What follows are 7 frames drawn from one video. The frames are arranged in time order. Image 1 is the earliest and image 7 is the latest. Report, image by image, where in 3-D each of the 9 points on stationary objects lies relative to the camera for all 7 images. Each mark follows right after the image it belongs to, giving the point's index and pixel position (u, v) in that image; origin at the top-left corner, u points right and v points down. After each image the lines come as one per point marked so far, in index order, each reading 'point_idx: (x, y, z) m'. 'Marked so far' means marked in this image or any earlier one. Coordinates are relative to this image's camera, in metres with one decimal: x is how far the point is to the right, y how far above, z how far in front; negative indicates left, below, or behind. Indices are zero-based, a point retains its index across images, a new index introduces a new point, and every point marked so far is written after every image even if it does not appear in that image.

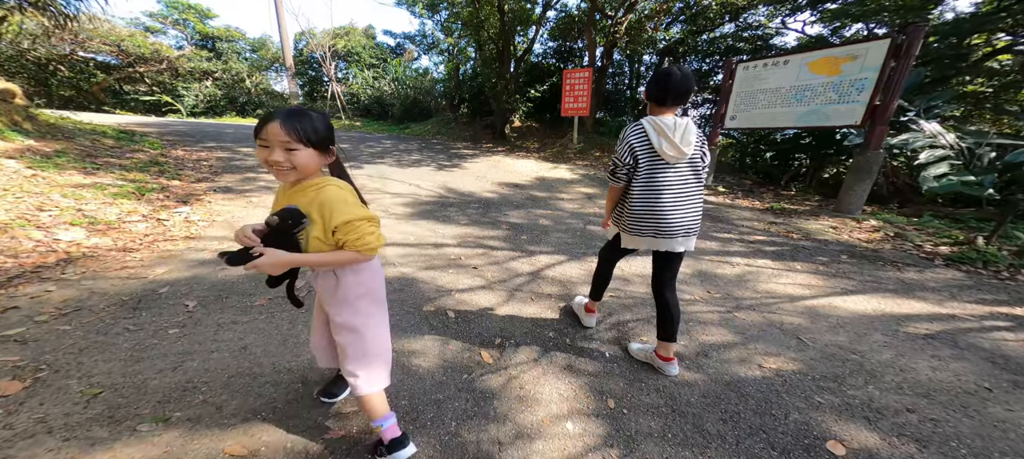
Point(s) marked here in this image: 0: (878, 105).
0: (+4.2, +1.5, +4.8) m
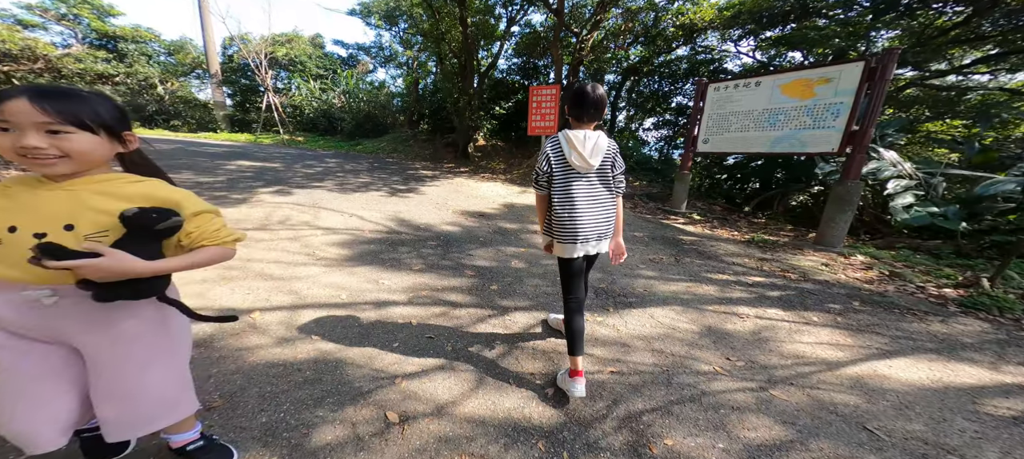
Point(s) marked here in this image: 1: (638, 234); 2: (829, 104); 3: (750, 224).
0: (+3.8, +1.1, +4.5) m
1: (+1.4, -0.1, +4.6) m
2: (+3.6, +1.5, +4.7) m
3: (+3.6, +0.1, +5.9) m
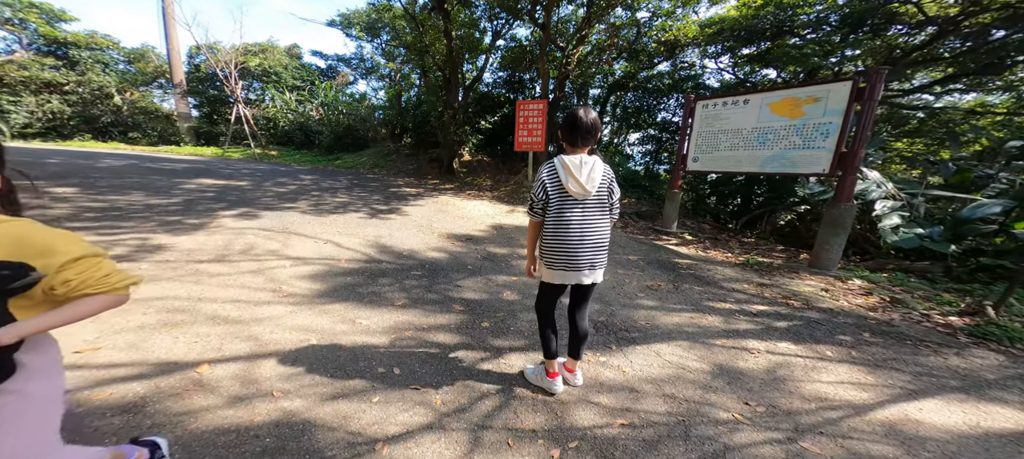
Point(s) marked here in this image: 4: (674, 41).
0: (+3.7, +0.9, +4.5) m
1: (+1.3, -0.3, +4.4) m
2: (+3.5, +1.3, +4.7) m
3: (+3.4, -0.2, +5.8) m
4: (+3.7, +4.5, +9.1) m
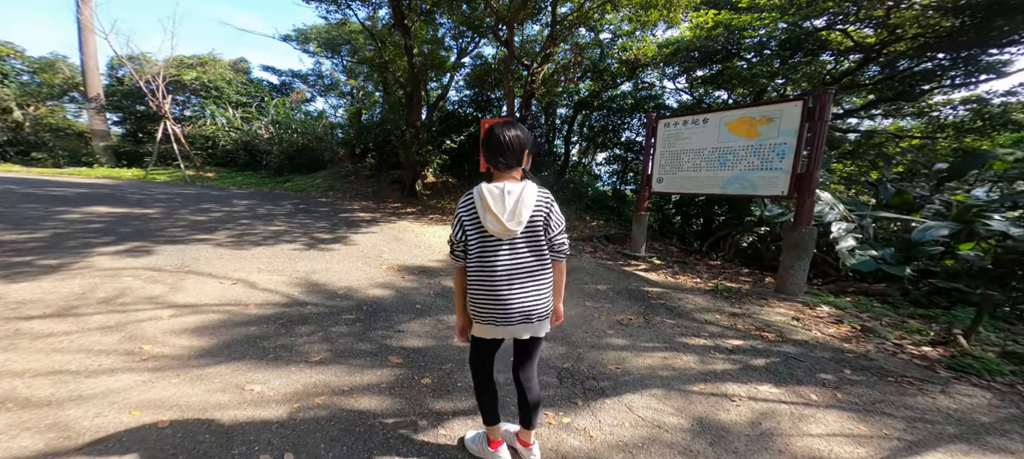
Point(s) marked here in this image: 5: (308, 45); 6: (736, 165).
0: (+3.2, +0.6, +4.4) m
1: (+0.9, -0.6, +4.1) m
2: (+3.0, +1.0, +4.6) m
3: (+2.9, -0.5, +5.6) m
4: (+2.9, +4.0, +9.2) m
5: (-6.2, +5.6, +11.9) m
6: (+2.8, +0.8, +4.9) m
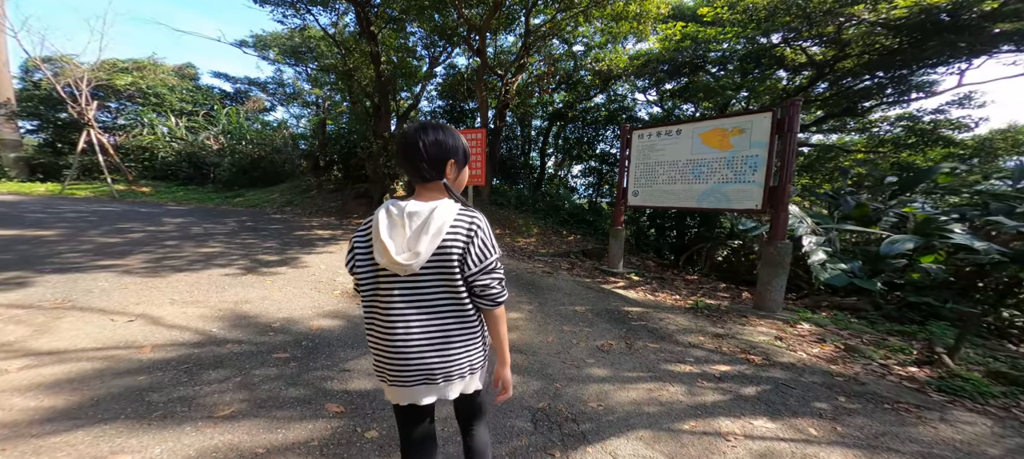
0: (+2.9, +0.5, +4.3) m
1: (+0.6, -0.8, +3.8) m
2: (+2.7, +0.8, +4.5) m
3: (+2.5, -0.7, +5.5) m
4: (+2.2, +3.7, +9.2) m
5: (-7.1, +5.2, +11.4) m
6: (+2.4, +0.6, +4.8) m
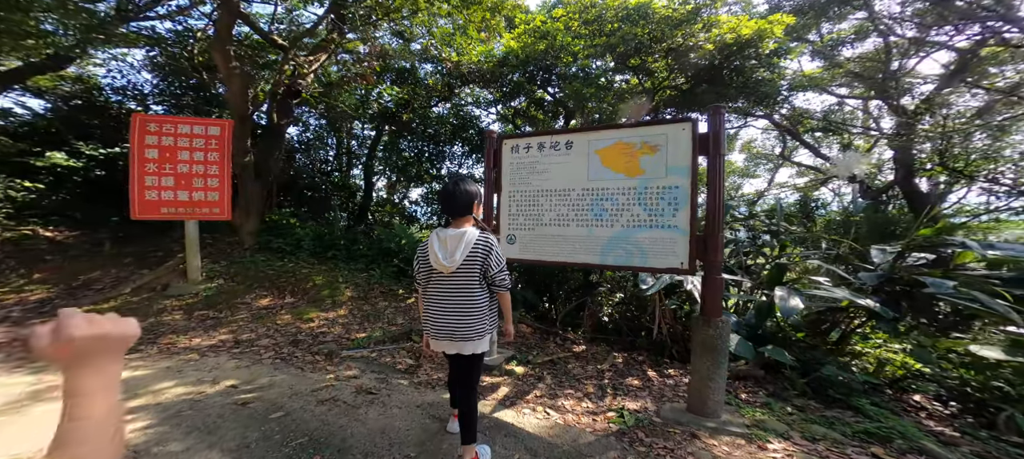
0: (+1.5, 0.0, +3.1) m
1: (-0.4, -1.2, +1.6) m
2: (+1.2, +0.4, +3.2) m
3: (+0.6, -1.3, +3.9) m
4: (-1.3, +2.9, +7.3) m
5: (-10.7, +4.2, +5.3) m
6: (+0.9, +0.1, +3.3) m
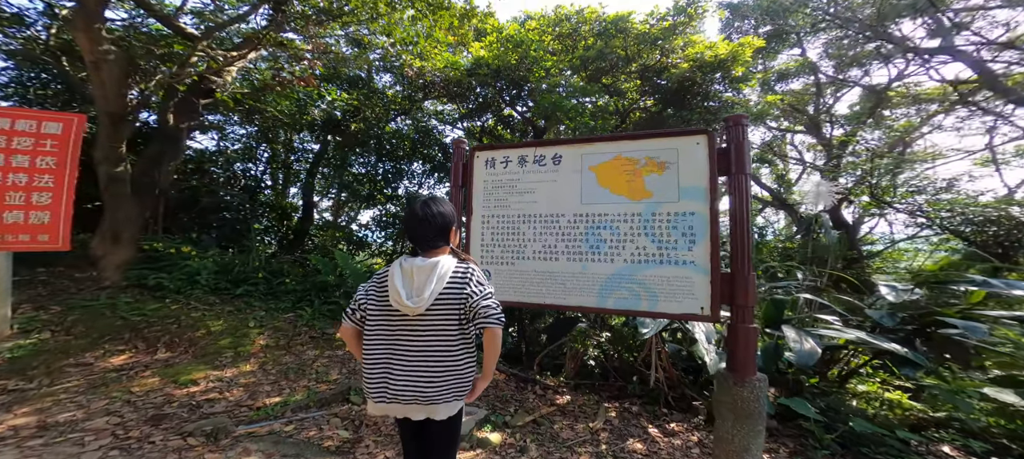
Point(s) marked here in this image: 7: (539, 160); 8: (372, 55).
0: (+1.3, -0.2, +2.5) m
1: (-0.4, -1.3, +0.7) m
2: (+1.1, +0.1, +2.6) m
3: (+0.4, -1.5, +3.1) m
4: (-1.9, +2.4, +6.6) m
5: (-11.0, +4.0, +3.7) m
6: (+0.7, -0.1, +2.7) m
7: (+0.2, +0.5, +3.0) m
8: (-2.6, +3.2, +6.6) m
